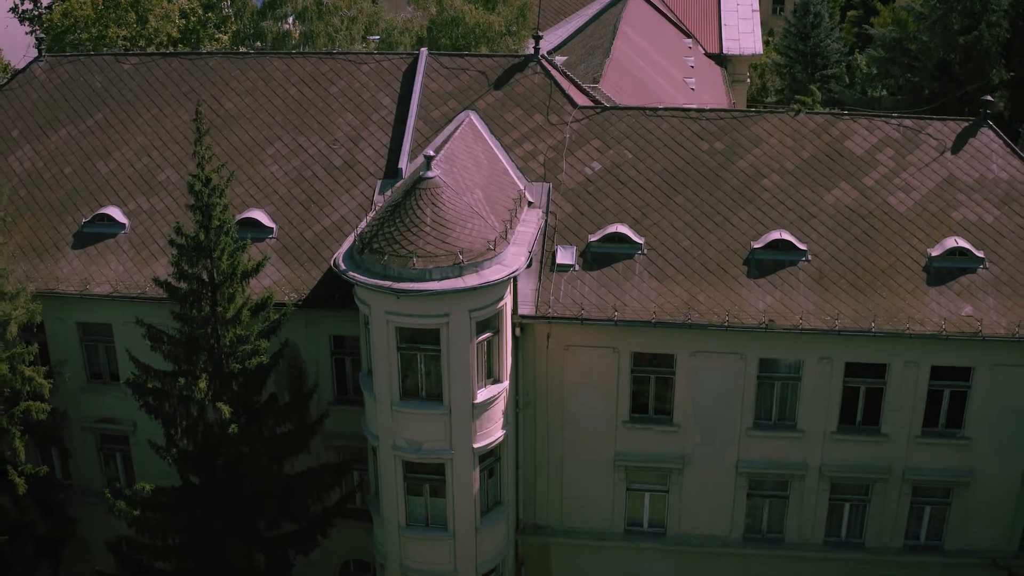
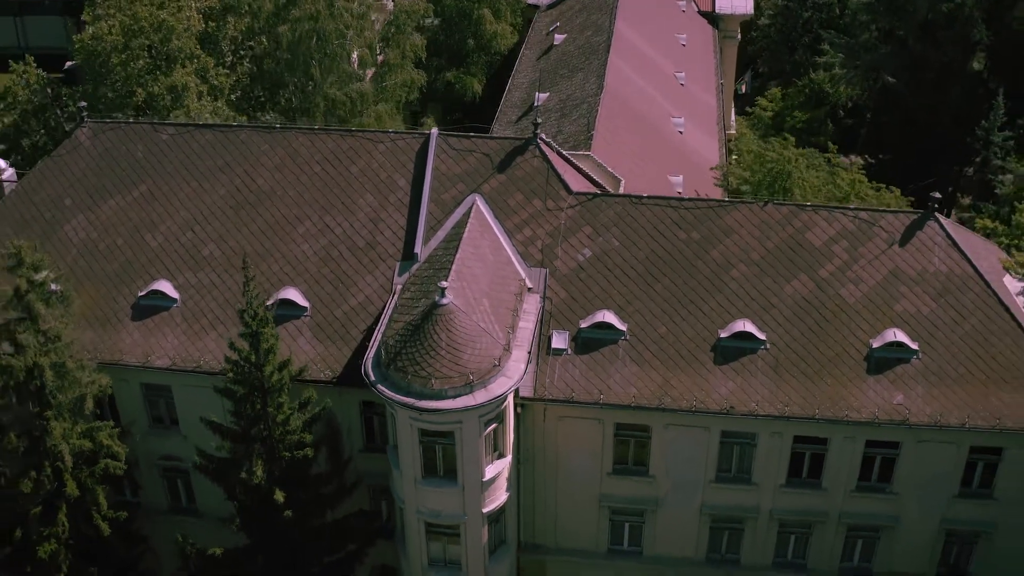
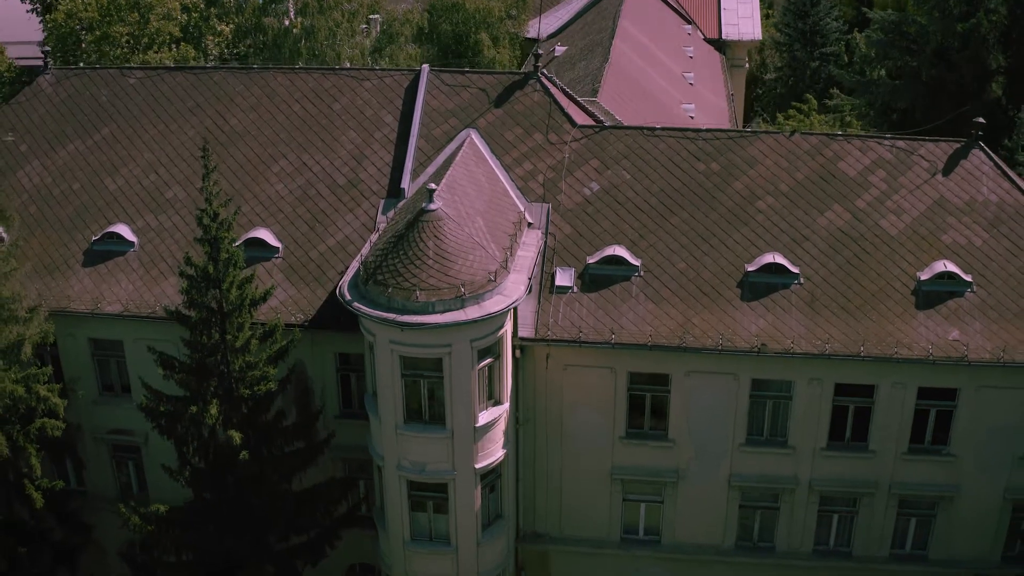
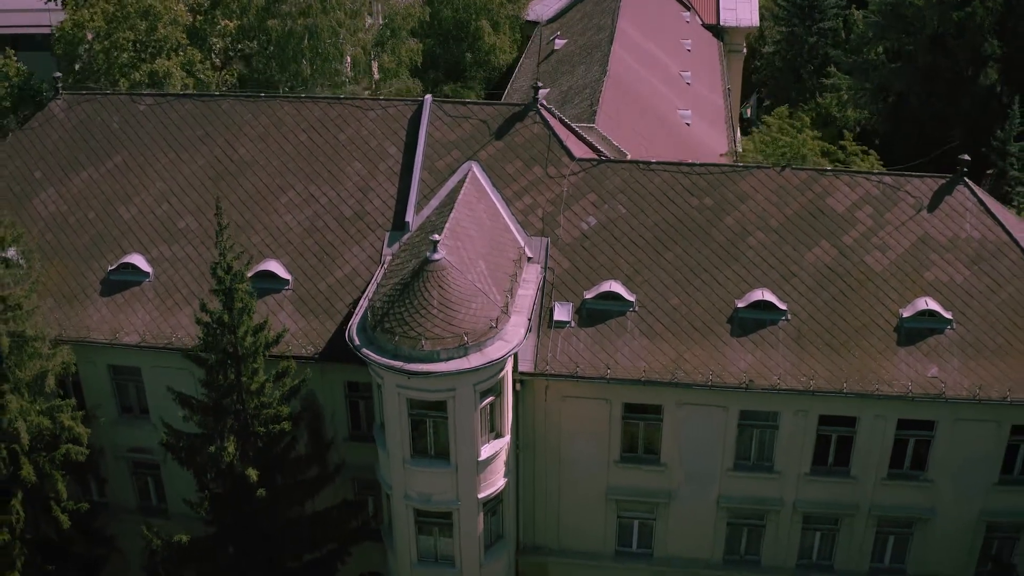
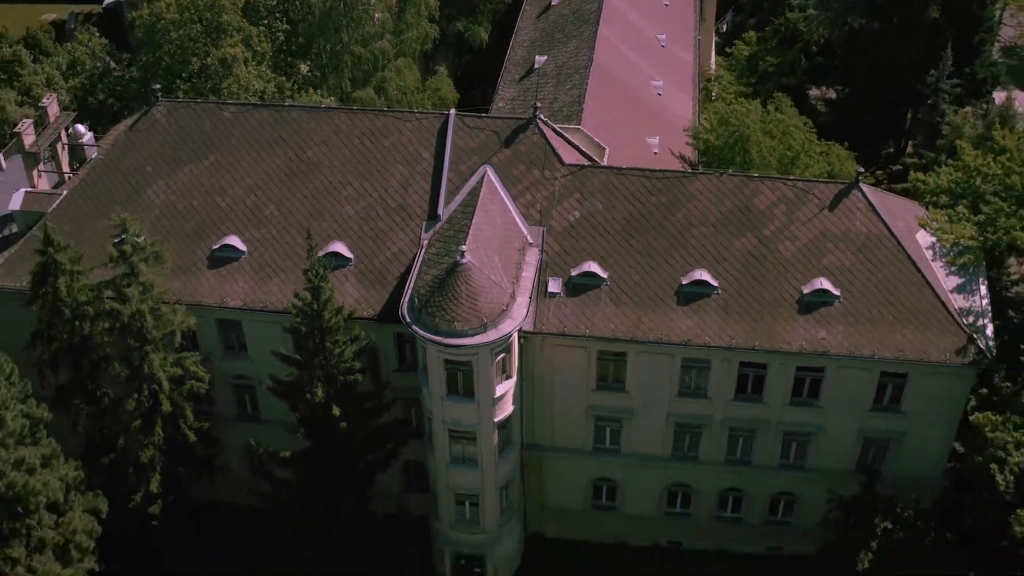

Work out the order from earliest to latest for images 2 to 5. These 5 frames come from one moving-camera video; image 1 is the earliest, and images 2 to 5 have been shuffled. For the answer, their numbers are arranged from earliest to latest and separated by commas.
3, 4, 2, 5
